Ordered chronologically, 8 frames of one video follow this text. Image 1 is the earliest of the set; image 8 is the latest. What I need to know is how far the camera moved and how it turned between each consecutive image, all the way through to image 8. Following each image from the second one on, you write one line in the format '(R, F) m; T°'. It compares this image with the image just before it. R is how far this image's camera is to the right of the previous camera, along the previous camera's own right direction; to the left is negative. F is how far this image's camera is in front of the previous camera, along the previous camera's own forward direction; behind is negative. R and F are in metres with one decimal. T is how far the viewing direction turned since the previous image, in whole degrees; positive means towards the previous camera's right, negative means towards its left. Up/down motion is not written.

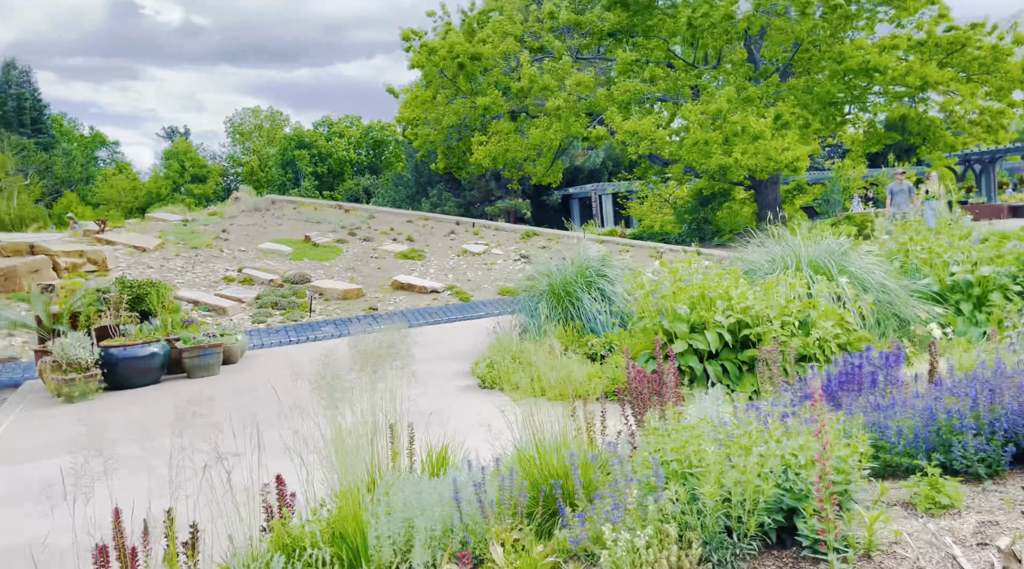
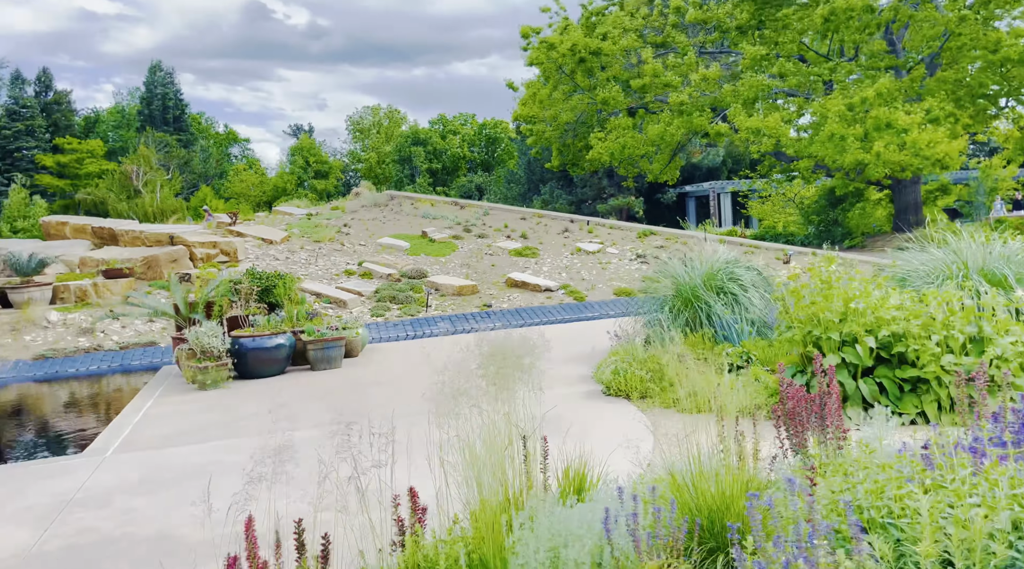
(-0.1, +0.1) m; -7°
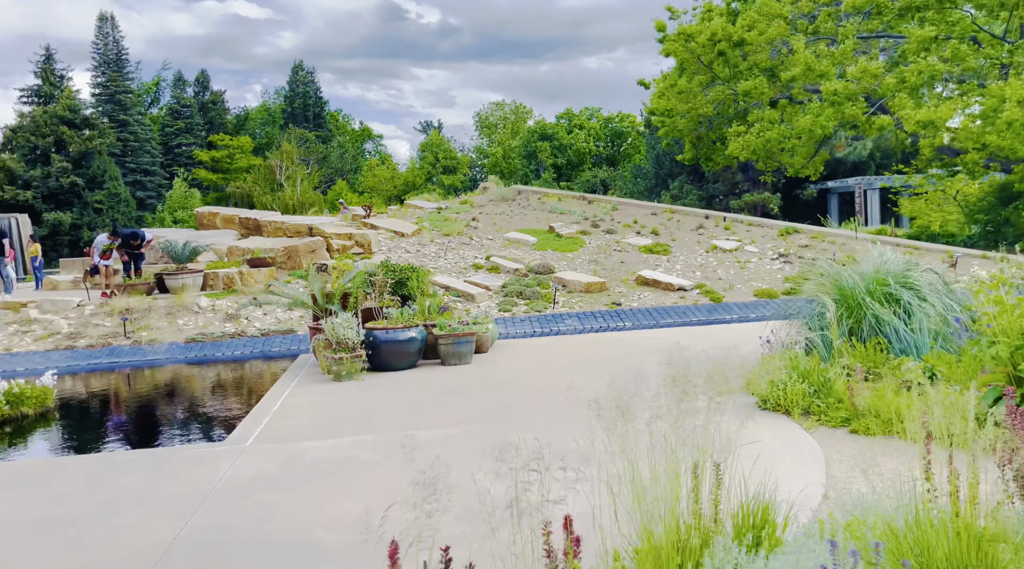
(-0.1, +0.2) m; -8°
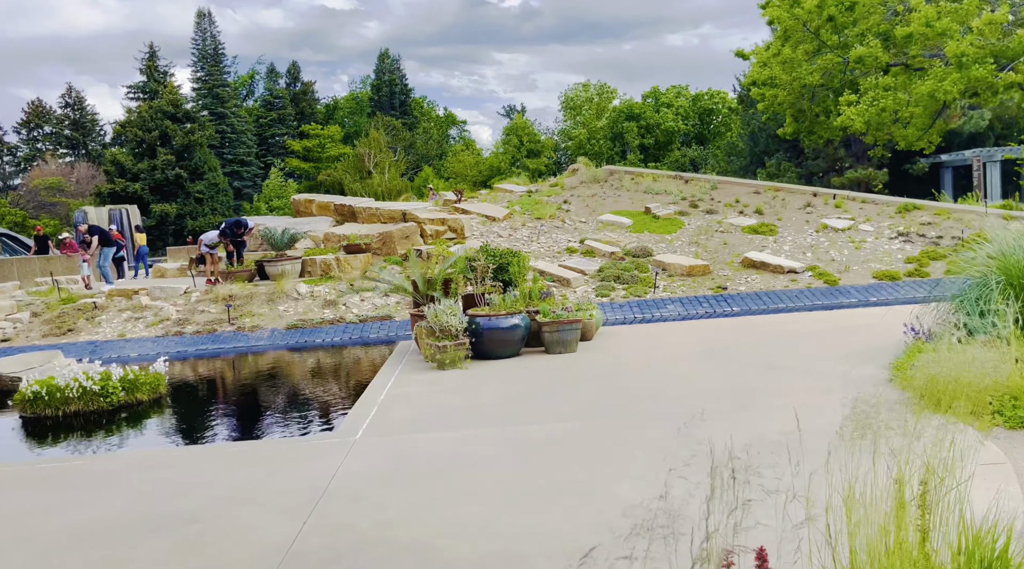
(-0.2, +0.3) m; -6°
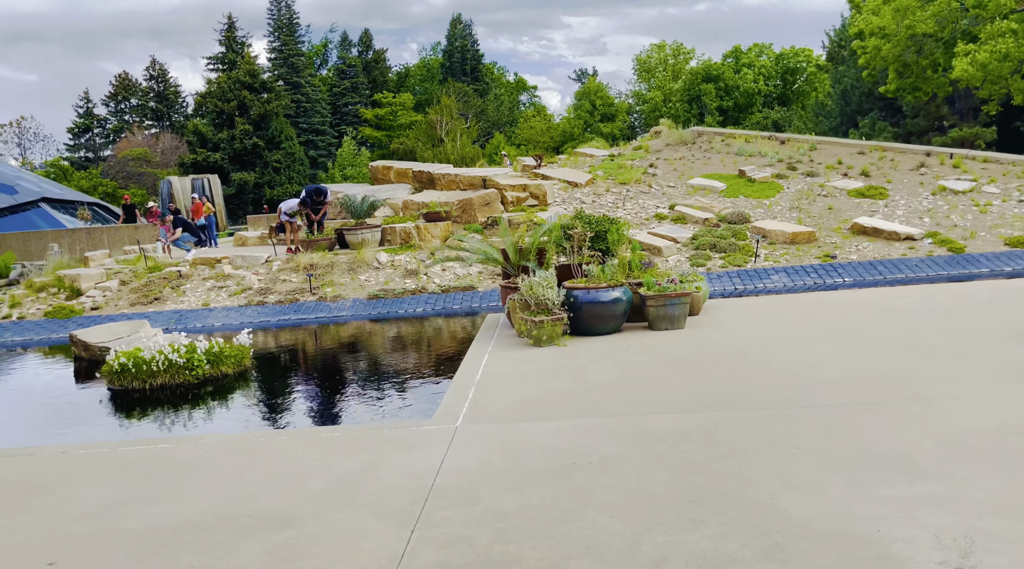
(-0.2, +0.5) m; -5°
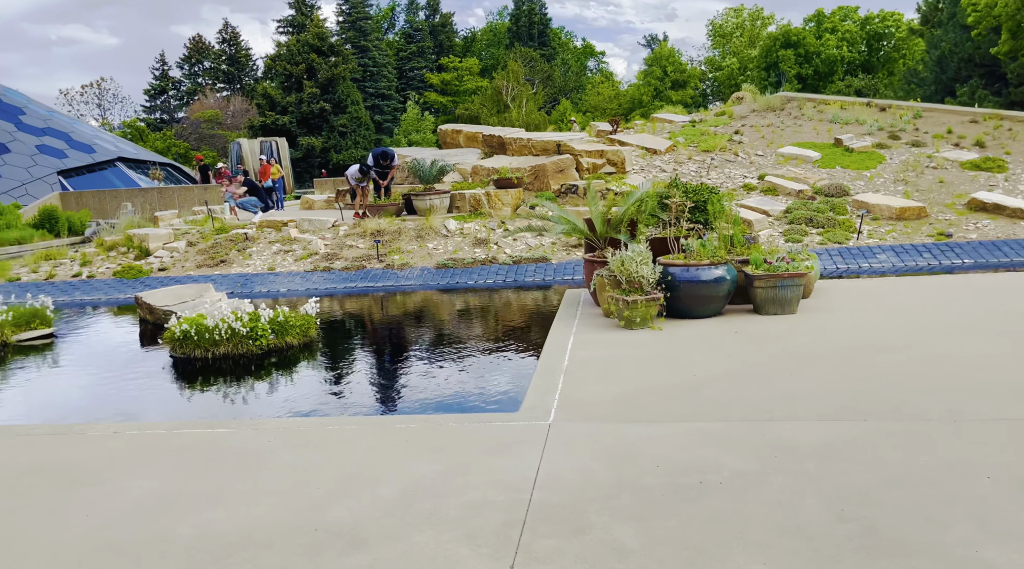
(-0.2, +0.6) m; -4°
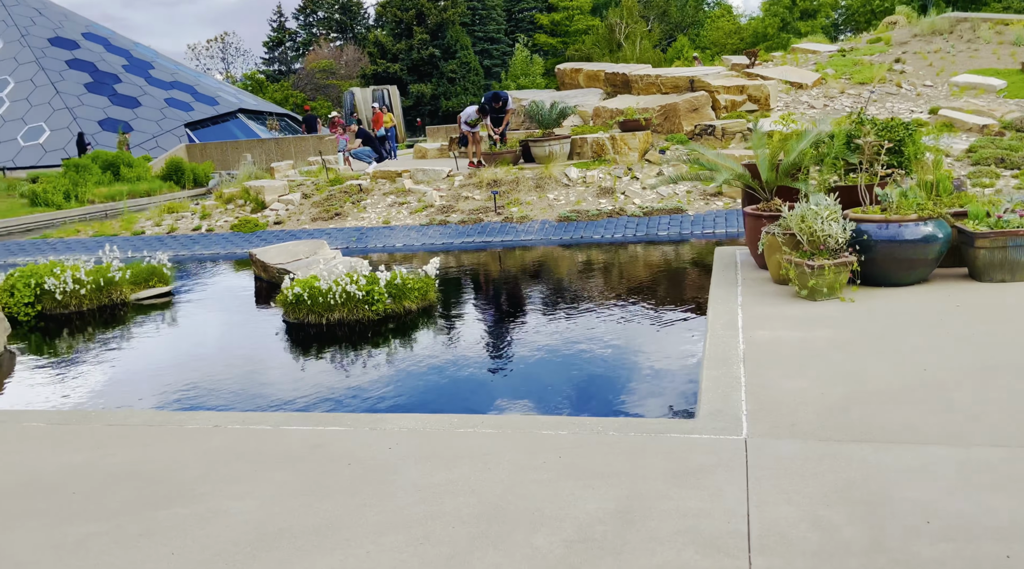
(-0.3, +1.0) m; -7°
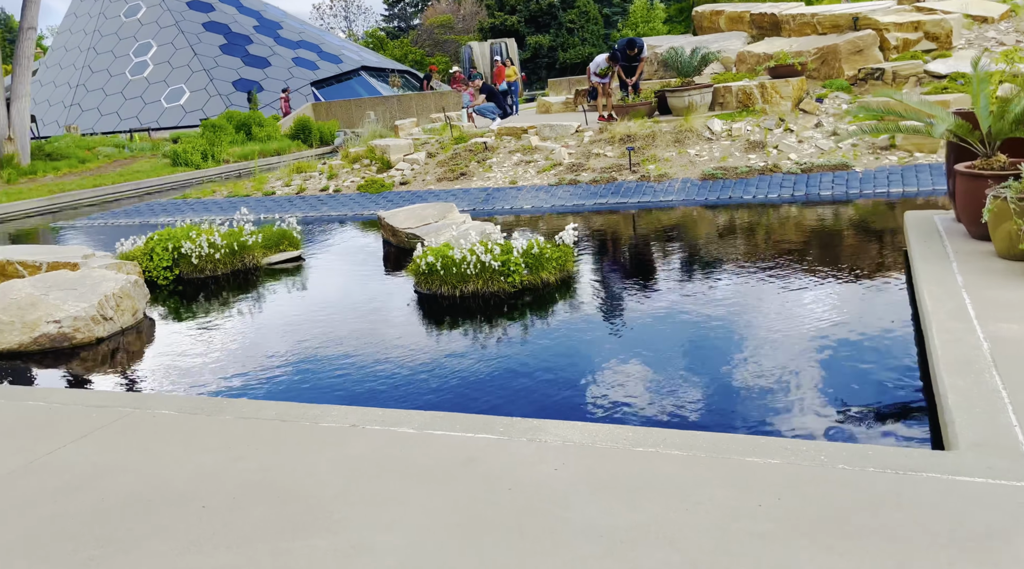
(-0.3, +0.7) m; -8°
